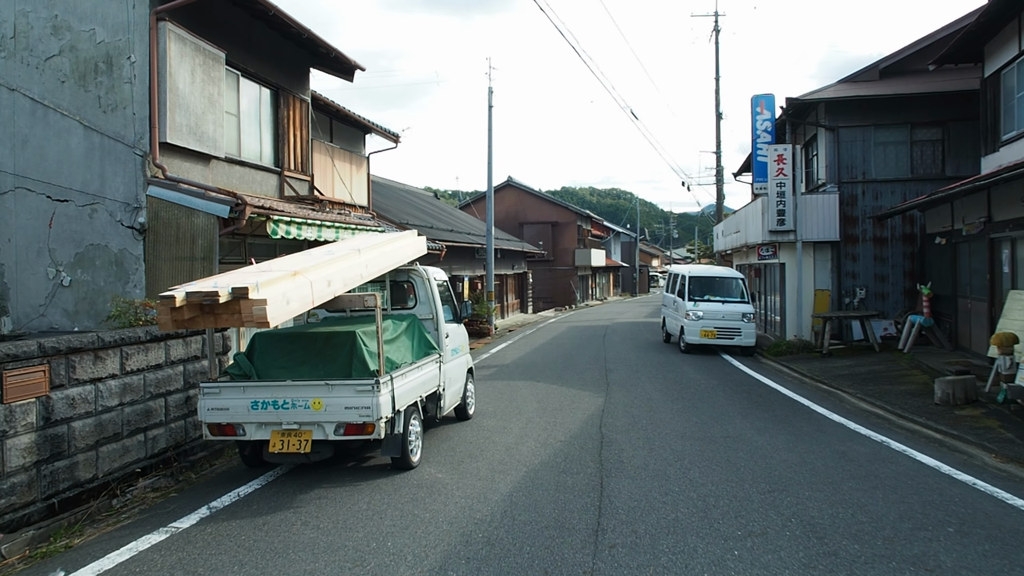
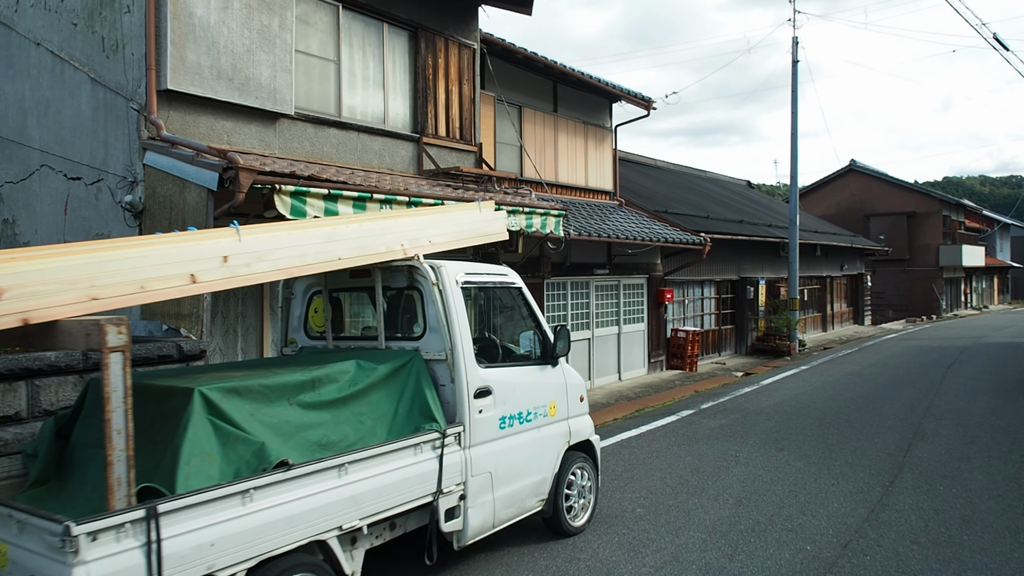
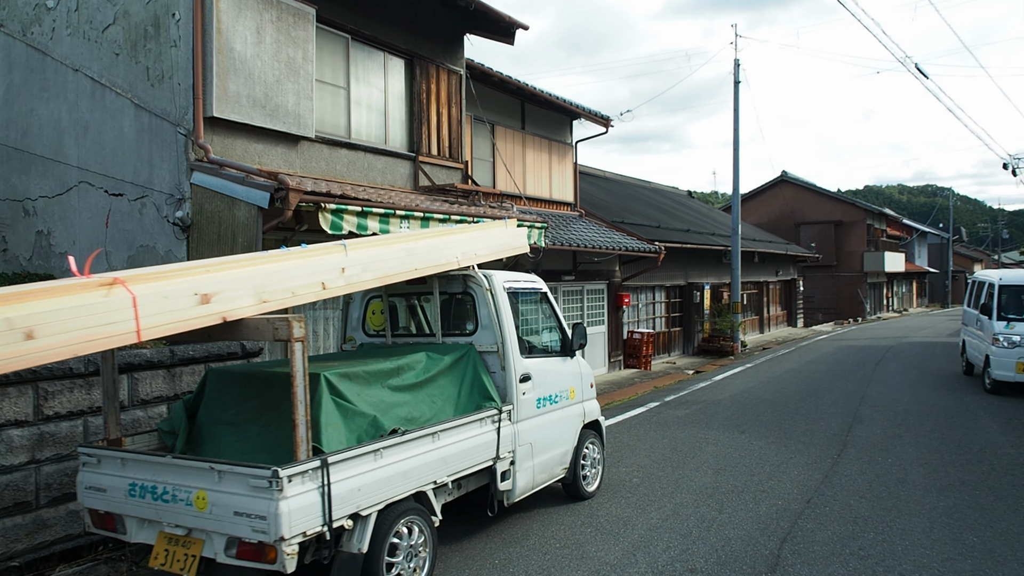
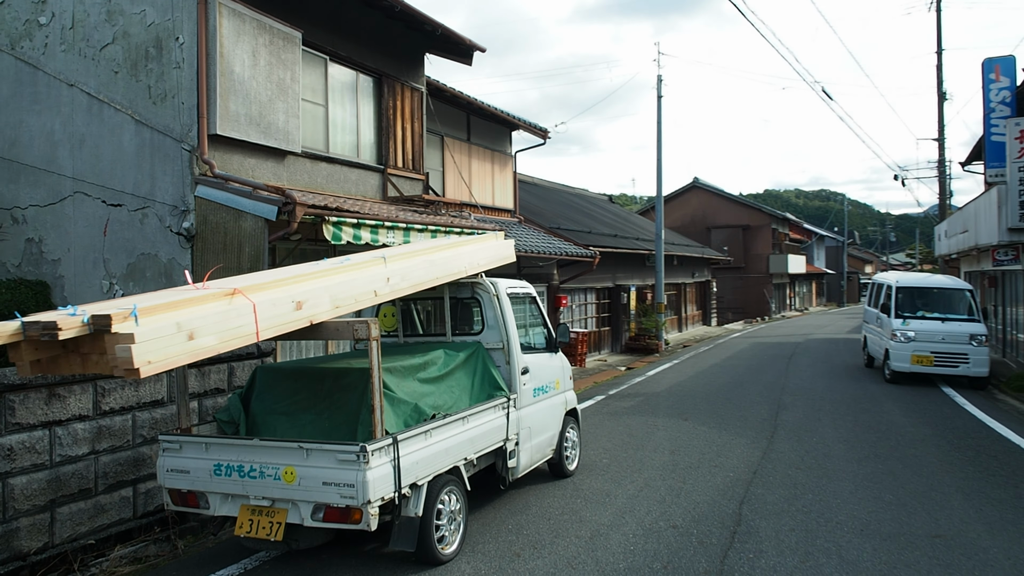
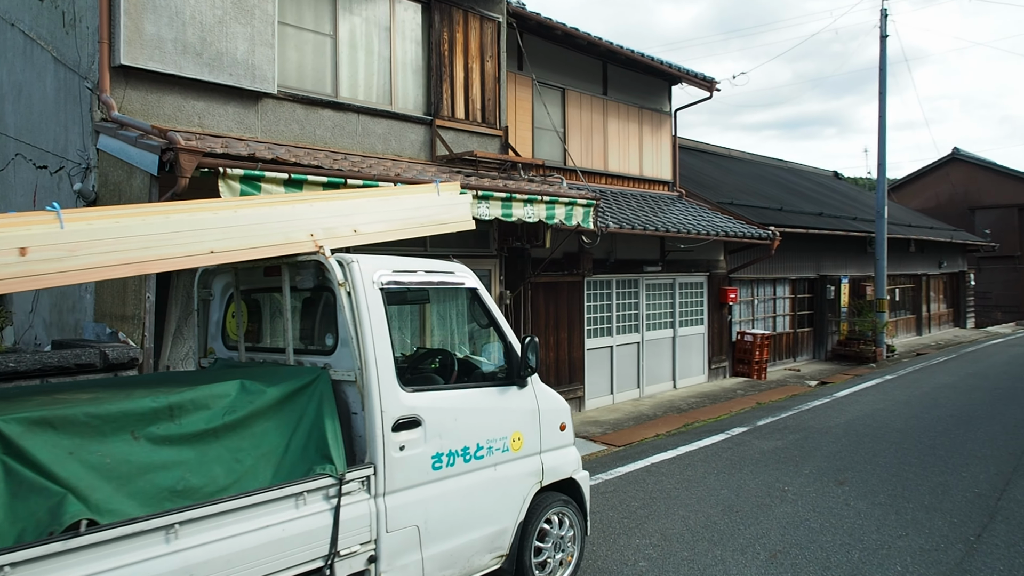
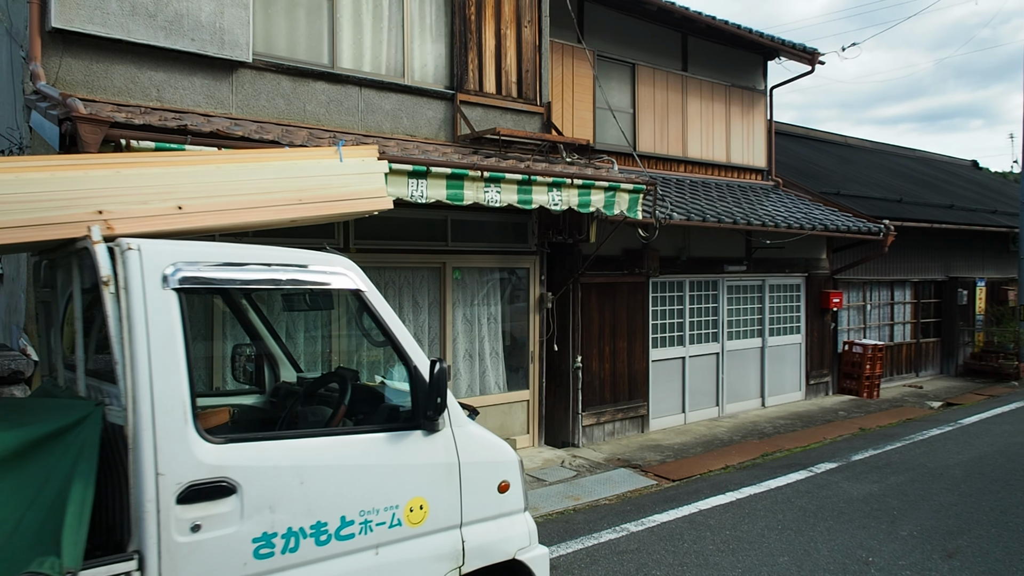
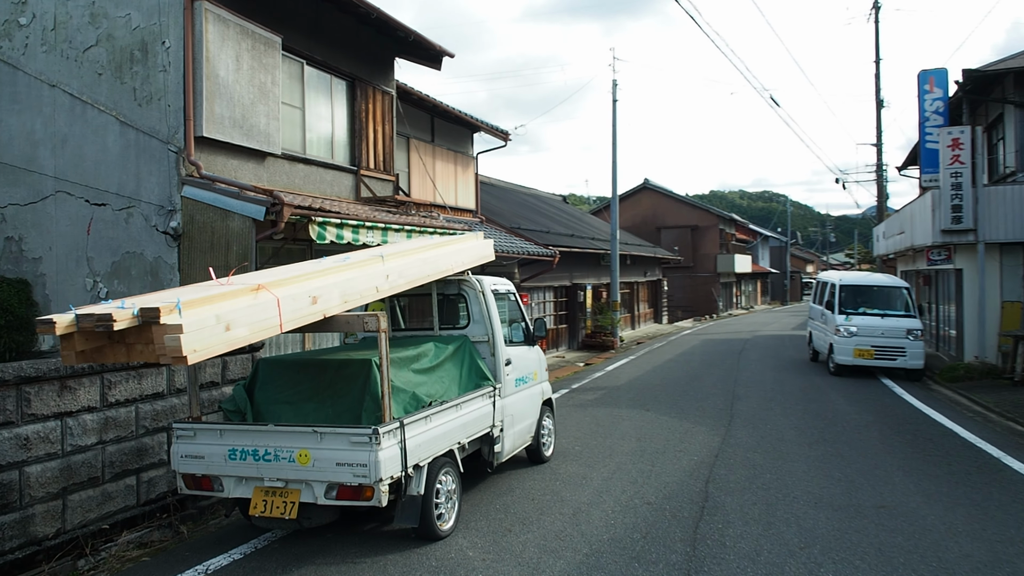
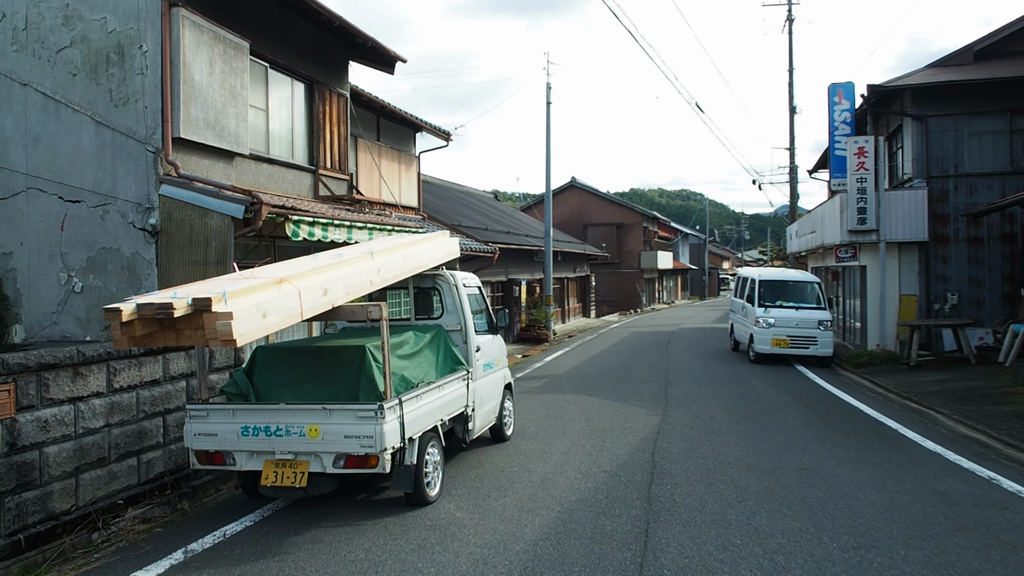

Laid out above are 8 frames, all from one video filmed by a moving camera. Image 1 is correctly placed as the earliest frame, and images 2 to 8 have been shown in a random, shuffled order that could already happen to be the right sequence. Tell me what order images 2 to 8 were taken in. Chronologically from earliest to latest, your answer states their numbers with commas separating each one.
8, 7, 4, 3, 2, 5, 6
